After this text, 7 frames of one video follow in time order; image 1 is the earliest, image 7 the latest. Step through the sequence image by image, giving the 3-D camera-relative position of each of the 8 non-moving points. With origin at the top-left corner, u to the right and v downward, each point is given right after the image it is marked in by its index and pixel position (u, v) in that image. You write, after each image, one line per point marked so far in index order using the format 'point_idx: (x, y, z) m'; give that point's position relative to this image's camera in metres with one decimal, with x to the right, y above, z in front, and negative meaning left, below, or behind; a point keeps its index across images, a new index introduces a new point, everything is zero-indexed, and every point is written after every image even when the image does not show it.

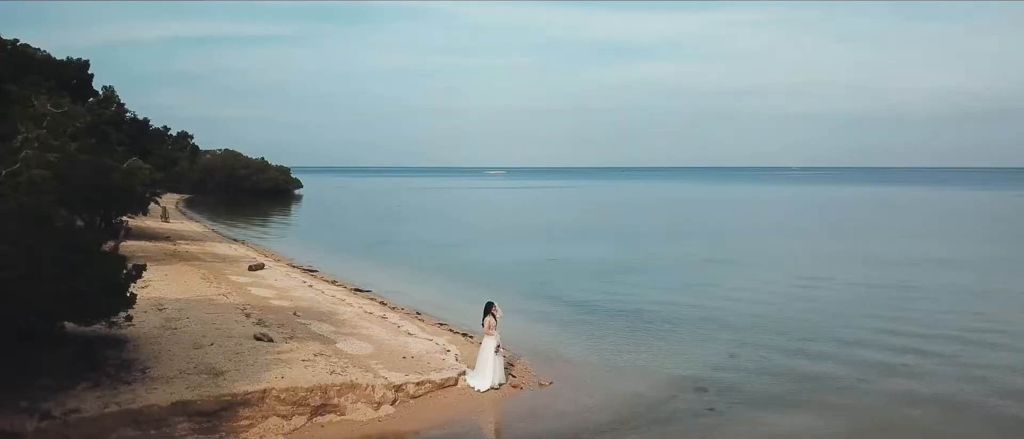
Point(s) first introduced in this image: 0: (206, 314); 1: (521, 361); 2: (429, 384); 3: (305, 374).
0: (-7.7, -2.4, +17.6) m
1: (+0.2, -3.4, +17.0) m
2: (-1.7, -3.3, +14.0) m
3: (-3.8, -2.8, +12.9) m
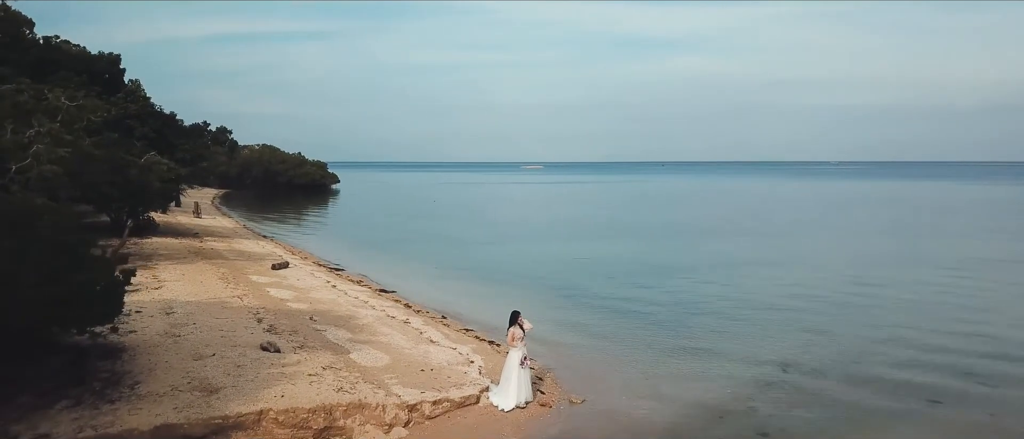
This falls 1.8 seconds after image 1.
0: (-7.0, -2.4, +16.5) m
1: (+0.9, -3.4, +15.5) m
2: (-1.2, -3.3, +12.7) m
3: (-3.4, -2.9, +11.7) m
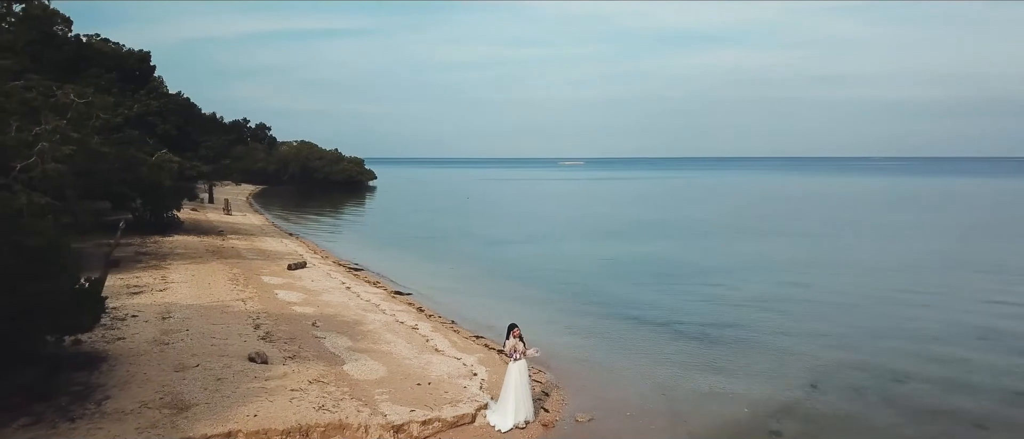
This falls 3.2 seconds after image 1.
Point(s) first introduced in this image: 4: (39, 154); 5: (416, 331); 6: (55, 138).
0: (-6.8, -2.4, +15.9) m
1: (+0.9, -3.5, +14.5) m
2: (-1.2, -3.4, +11.7) m
3: (-3.5, -3.0, +10.9) m
4: (-12.7, +1.8, +18.9) m
5: (-2.6, -3.0, +18.9) m
6: (-12.6, +2.3, +19.4) m
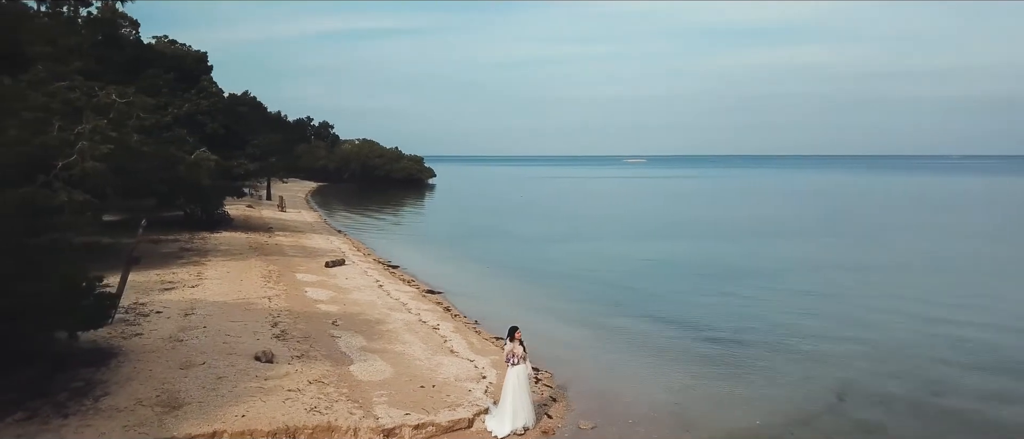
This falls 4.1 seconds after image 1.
0: (-6.5, -2.4, +16.1) m
1: (+1.1, -3.5, +14.1) m
2: (-1.3, -3.4, +11.5) m
3: (-3.6, -3.0, +10.9) m
4: (-12.1, +1.9, +19.6) m
5: (-2.0, -3.0, +18.7) m
6: (-11.9, +2.4, +20.1) m
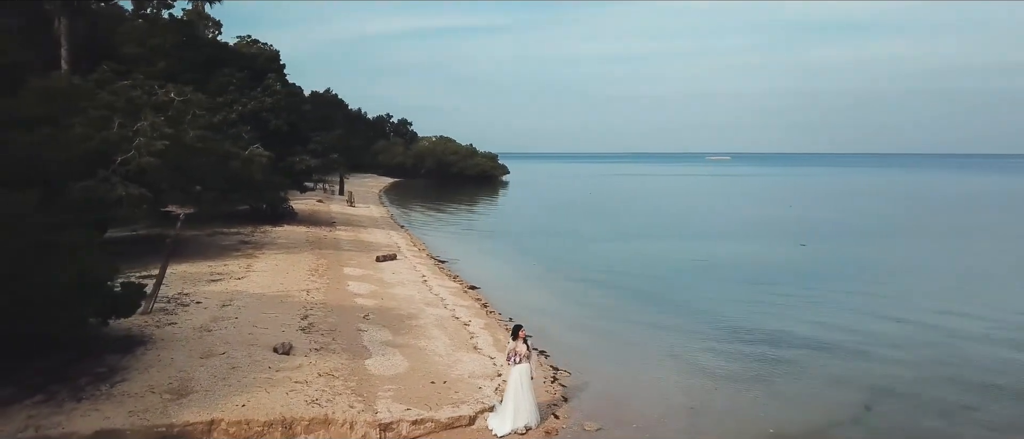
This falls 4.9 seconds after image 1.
0: (-6.0, -2.3, +16.7) m
1: (+1.4, -3.5, +13.8) m
2: (-1.3, -3.4, +11.5) m
3: (-3.7, -2.9, +11.1) m
4: (-11.1, +2.0, +20.8) m
5: (-1.2, -2.9, +18.8) m
6: (-10.9, +2.6, +21.2) m
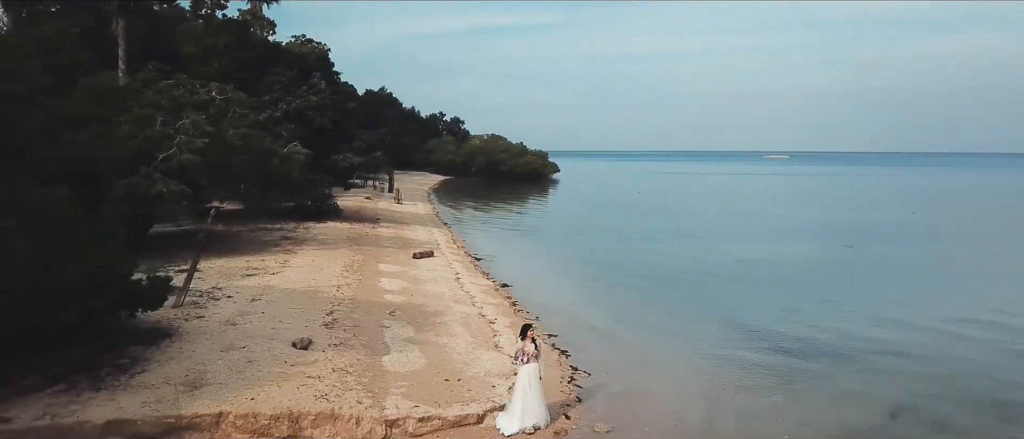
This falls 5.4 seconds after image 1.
0: (-5.5, -2.2, +17.0) m
1: (+1.6, -3.4, +13.6) m
2: (-1.2, -3.3, +11.5) m
3: (-3.6, -2.8, +11.3) m
4: (-10.2, +2.2, +21.5) m
5: (-0.6, -2.8, +18.7) m
6: (-10.0, +2.7, +21.9) m
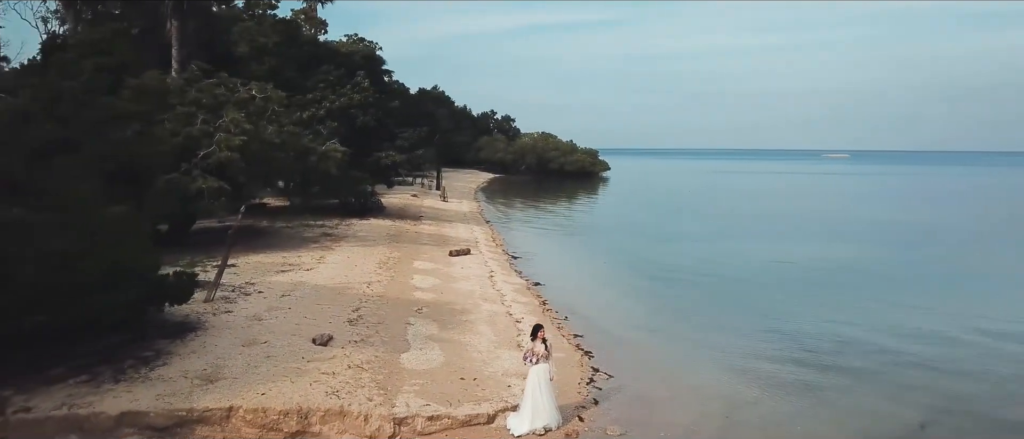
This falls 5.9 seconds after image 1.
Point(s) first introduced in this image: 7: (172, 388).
0: (-4.9, -2.1, +17.3) m
1: (+1.9, -3.4, +13.3) m
2: (-1.1, -3.3, +11.5) m
3: (-3.5, -2.8, +11.4) m
4: (-9.3, +2.3, +22.0) m
5: (+0.1, -2.8, +18.6) m
6: (-9.0, +2.8, +22.4) m
7: (-5.4, -2.7, +11.1) m
